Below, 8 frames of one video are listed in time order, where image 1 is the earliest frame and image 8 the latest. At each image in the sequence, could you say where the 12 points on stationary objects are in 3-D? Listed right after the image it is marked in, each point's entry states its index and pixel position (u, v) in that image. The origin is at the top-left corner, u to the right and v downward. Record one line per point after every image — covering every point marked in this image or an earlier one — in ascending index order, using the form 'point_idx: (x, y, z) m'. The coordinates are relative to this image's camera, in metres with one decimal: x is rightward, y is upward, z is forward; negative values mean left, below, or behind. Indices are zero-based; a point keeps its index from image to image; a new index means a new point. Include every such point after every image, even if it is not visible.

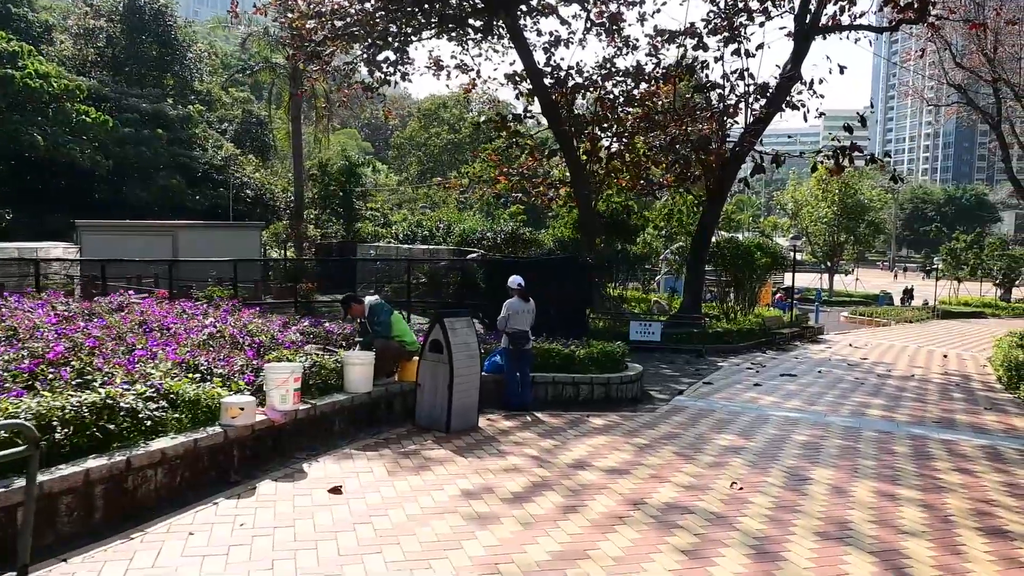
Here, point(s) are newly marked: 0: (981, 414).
0: (+5.5, -1.5, +8.2) m
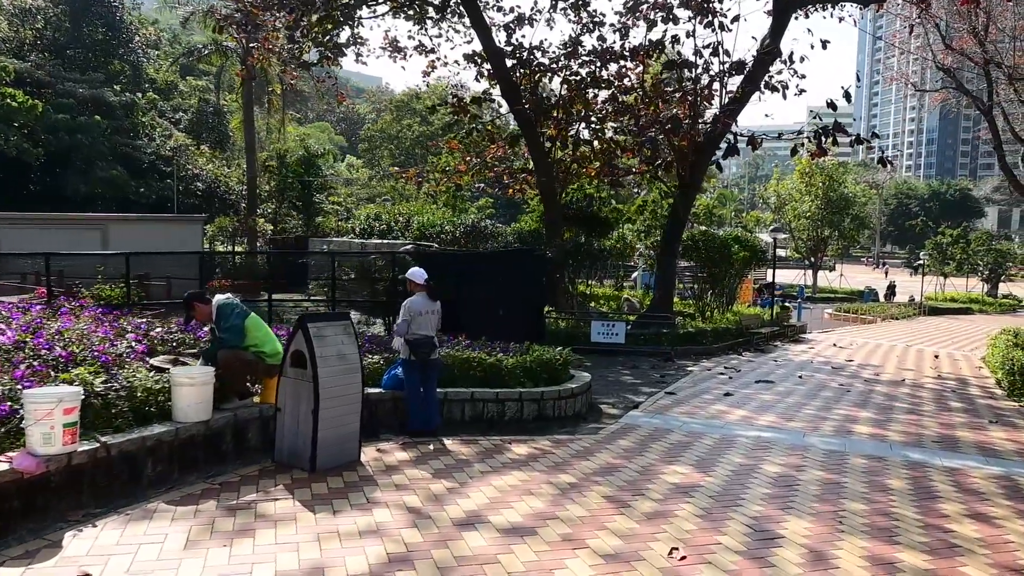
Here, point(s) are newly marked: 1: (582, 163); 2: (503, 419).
0: (+4.7, -1.4, +7.0) m
1: (+1.6, +2.9, +16.5) m
2: (-0.1, -1.1, +6.0) m
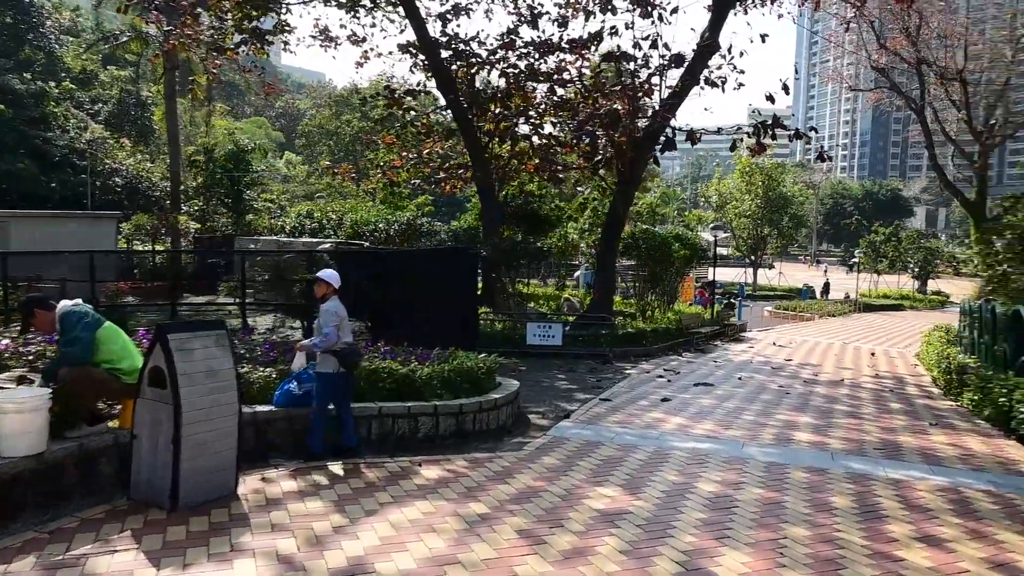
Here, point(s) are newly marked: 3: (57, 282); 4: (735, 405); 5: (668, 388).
0: (+4.0, -1.4, +6.7) m
1: (+0.2, +2.9, +16.0) m
2: (-0.7, -1.1, +5.4) m
3: (-5.6, +0.1, +8.6) m
4: (+2.5, -1.3, +7.9) m
5: (+1.9, -1.3, +8.8) m
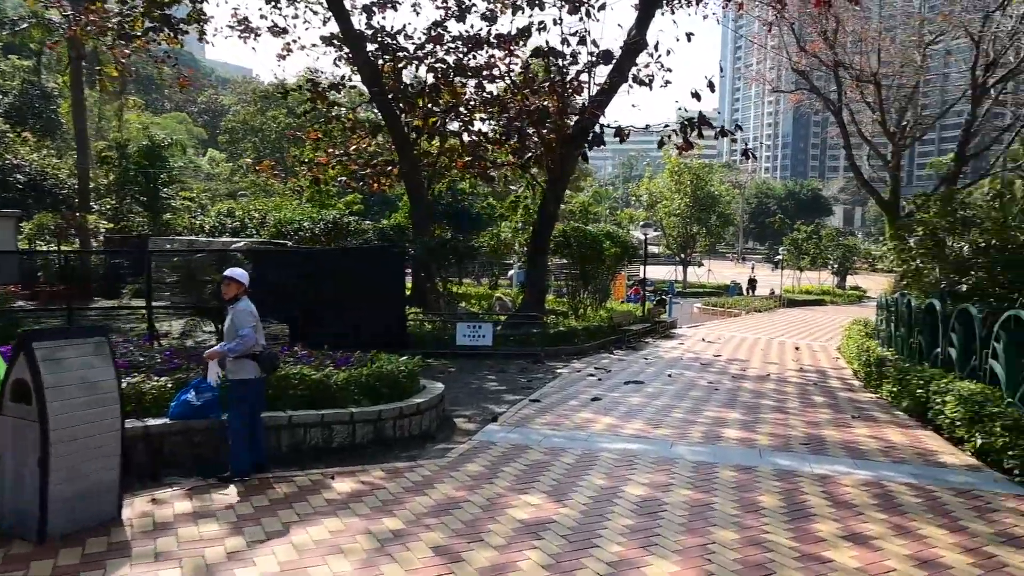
0: (+3.3, -1.3, +6.8) m
1: (-1.4, +2.9, +15.7) m
2: (-1.3, -1.1, +5.0) m
3: (-6.4, 0.0, +7.8) m
4: (+1.7, -1.3, +7.8) m
5: (+1.1, -1.2, +8.7) m
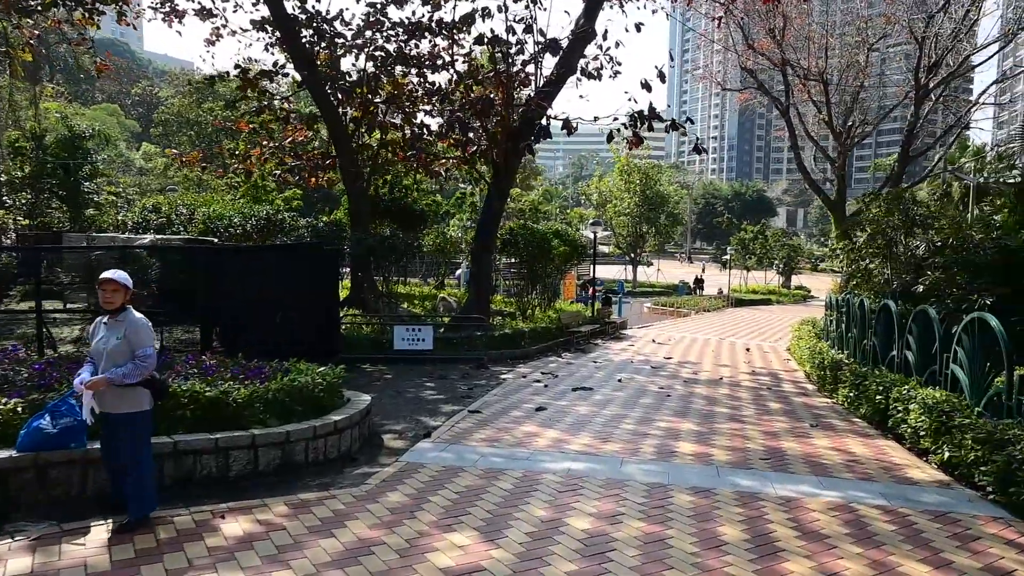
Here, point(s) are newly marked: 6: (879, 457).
0: (+2.7, -1.3, +6.4) m
1: (-2.6, +2.9, +14.9) m
2: (-1.7, -1.1, +4.3) m
3: (-7.1, 0.0, +6.7) m
4: (+1.0, -1.3, +7.3) m
5: (+0.4, -1.2, +8.1) m
6: (+3.0, -1.4, +5.7) m
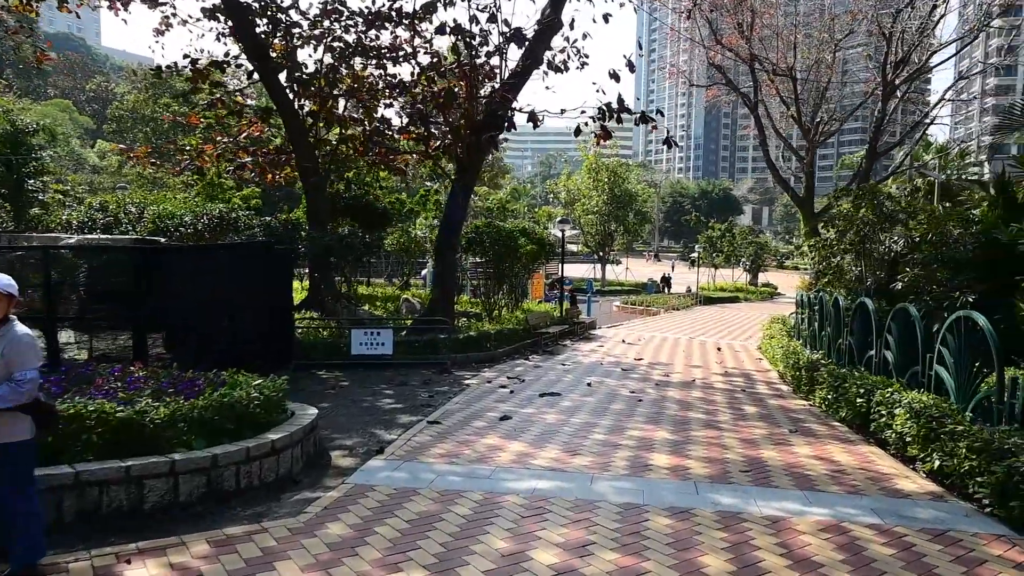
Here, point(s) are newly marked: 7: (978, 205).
0: (+2.4, -1.3, +6.0) m
1: (-3.3, +2.9, +14.3) m
2: (-2.0, -1.2, +3.7) m
3: (-7.4, -0.1, +5.9) m
4: (+0.7, -1.3, +6.8) m
5: (0.0, -1.2, +7.7) m
6: (+2.7, -1.4, +5.3) m
7: (+5.4, +1.0, +8.1) m
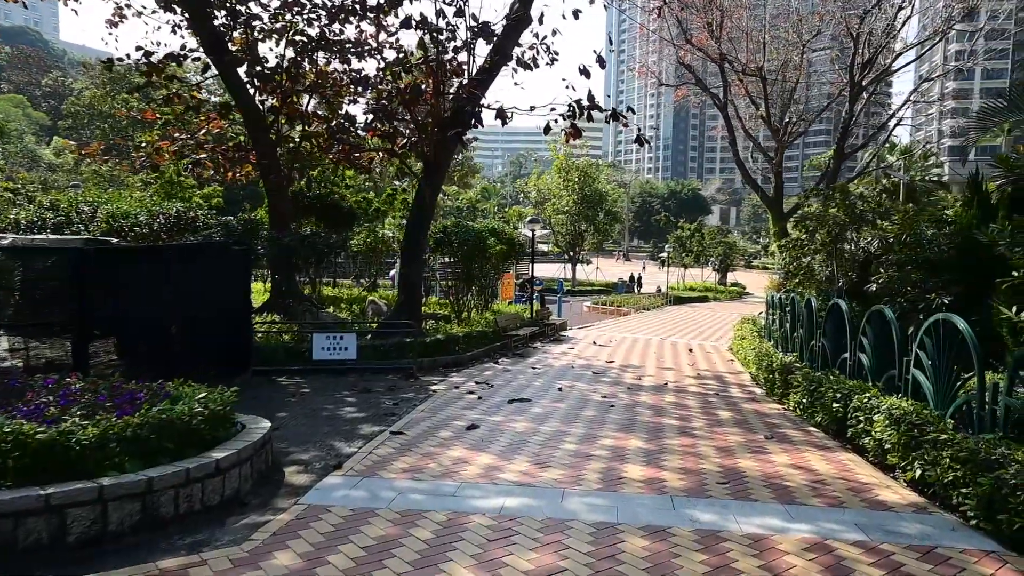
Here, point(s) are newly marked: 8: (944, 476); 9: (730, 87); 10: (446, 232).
0: (+2.1, -1.4, +5.8) m
1: (-3.9, +2.9, +13.9) m
2: (-2.1, -1.2, +3.4) m
3: (-7.6, -0.1, +5.3) m
4: (+0.4, -1.3, +6.6) m
5: (-0.4, -1.3, +7.4) m
6: (+2.4, -1.4, +5.2) m
7: (+5.0, +0.9, +8.0) m
8: (+2.7, -1.2, +4.4) m
9: (+5.9, +5.4, +19.1) m
10: (-1.3, +1.2, +14.6) m
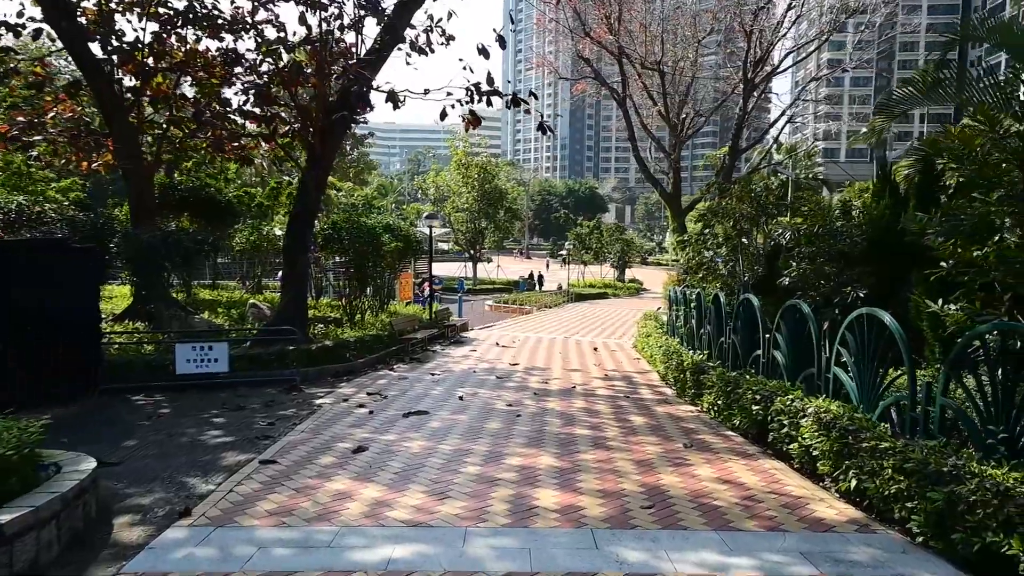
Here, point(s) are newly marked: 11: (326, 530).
0: (+1.3, -1.3, +5.3) m
1: (-5.8, +2.8, +12.4) m
2: (-2.5, -1.2, +2.3) m
3: (-8.3, -0.2, +3.4) m
4: (-0.5, -1.3, +5.8) m
5: (-1.3, -1.3, +6.5) m
6: (+1.7, -1.3, +4.7) m
7: (+3.8, +1.0, +7.9) m
8: (+2.1, -1.1, +4.0) m
9: (+3.1, +5.5, +19.0) m
10: (-3.3, +1.1, +13.5) m
11: (-1.0, -1.3, +3.8) m
